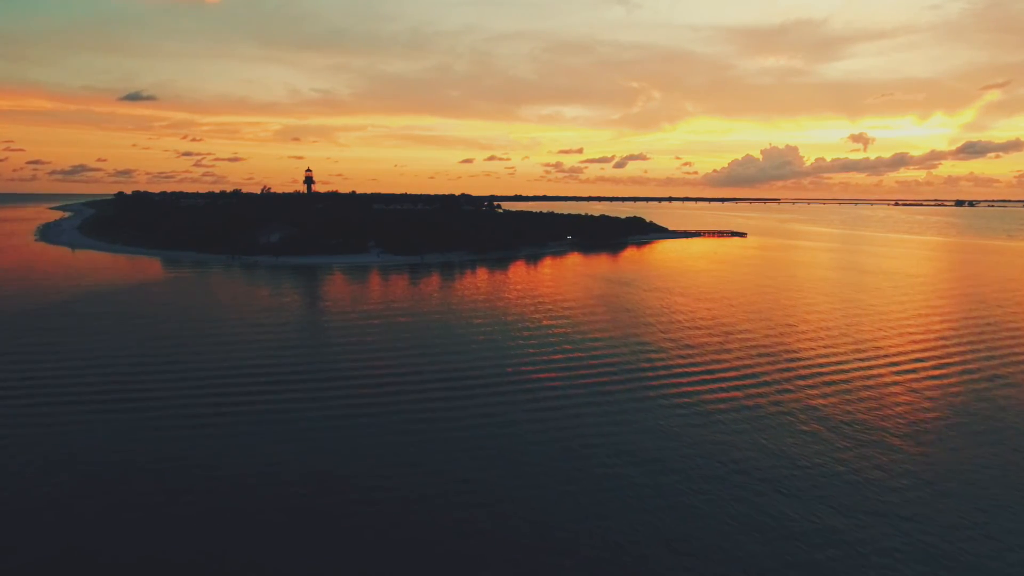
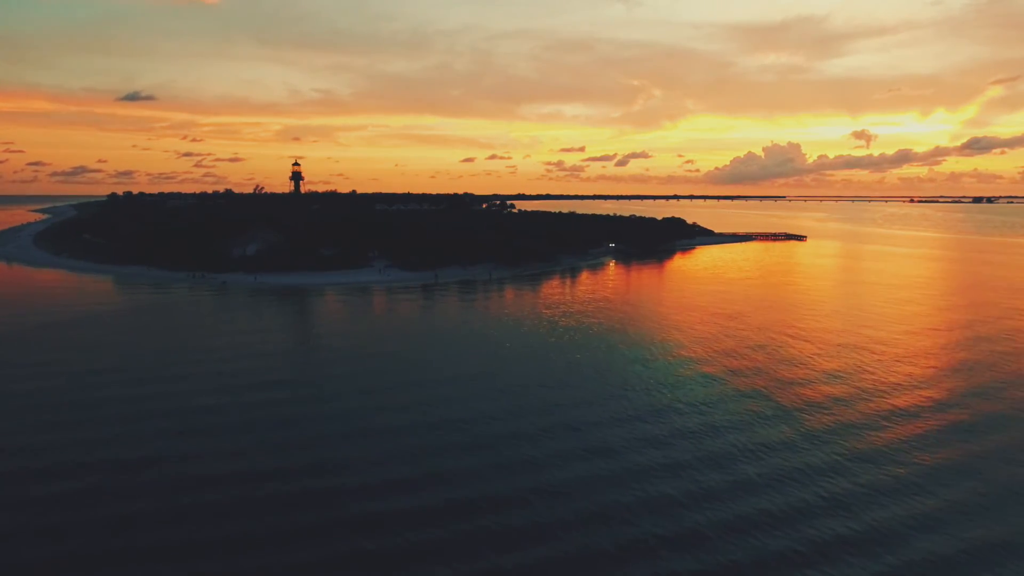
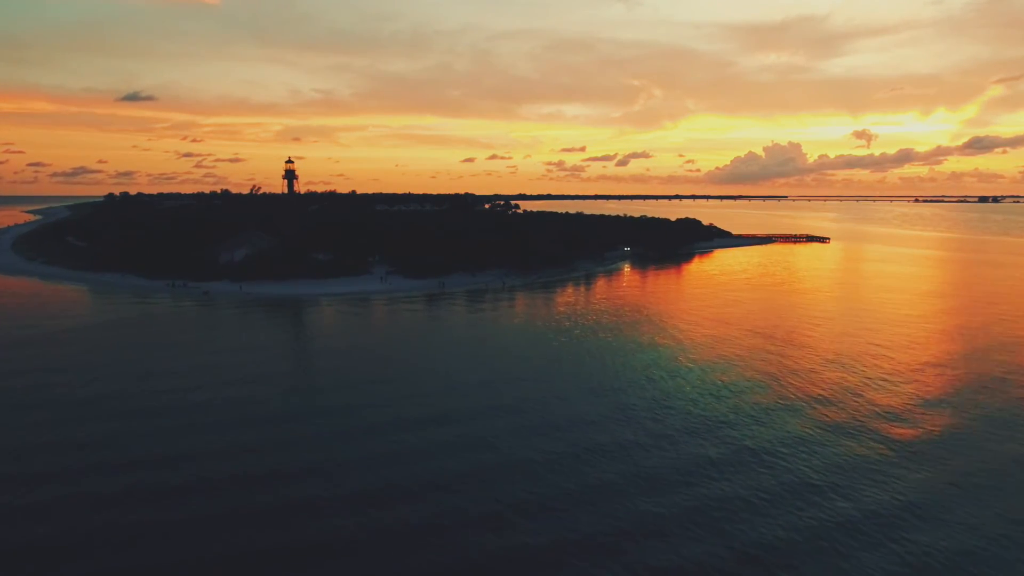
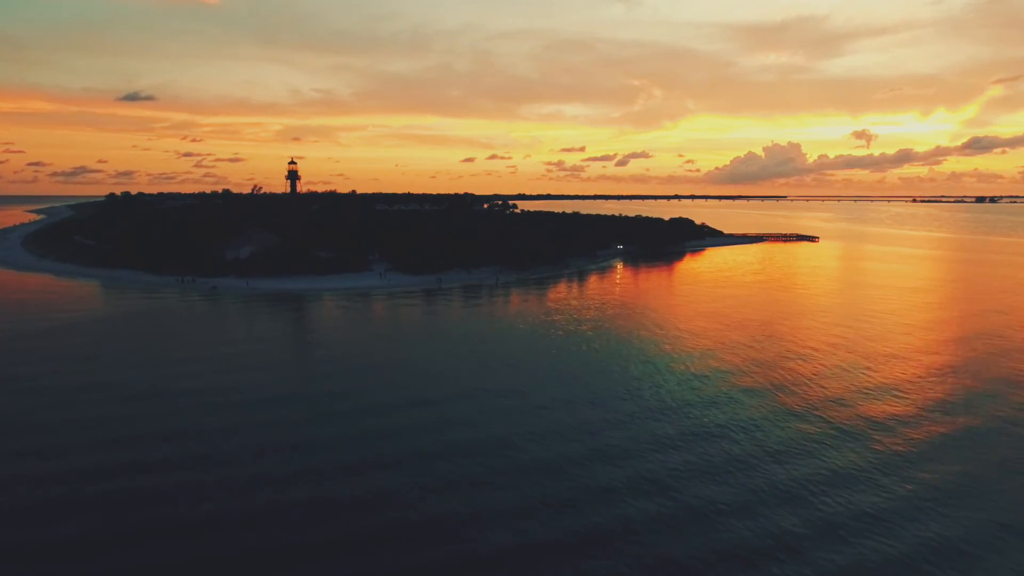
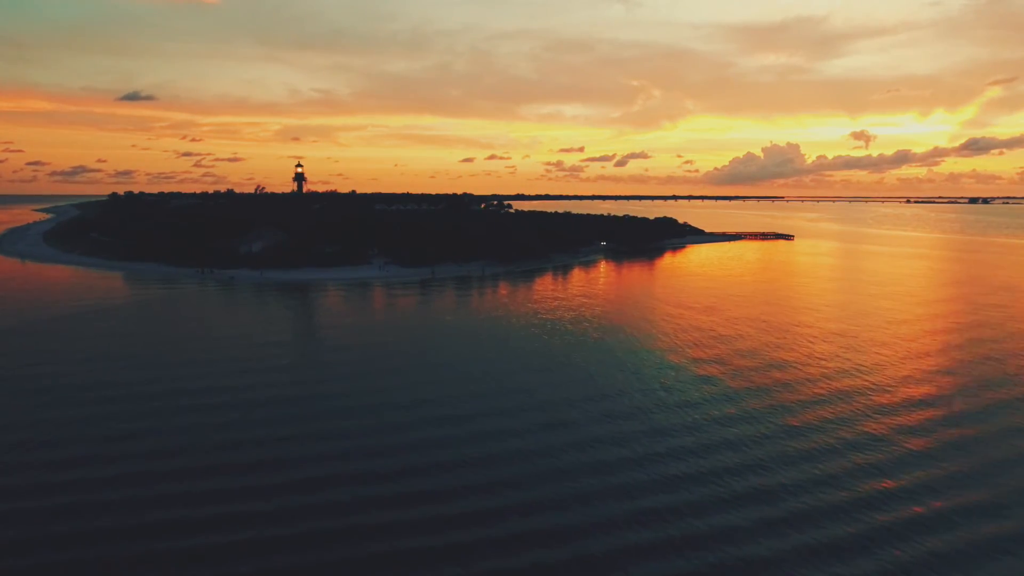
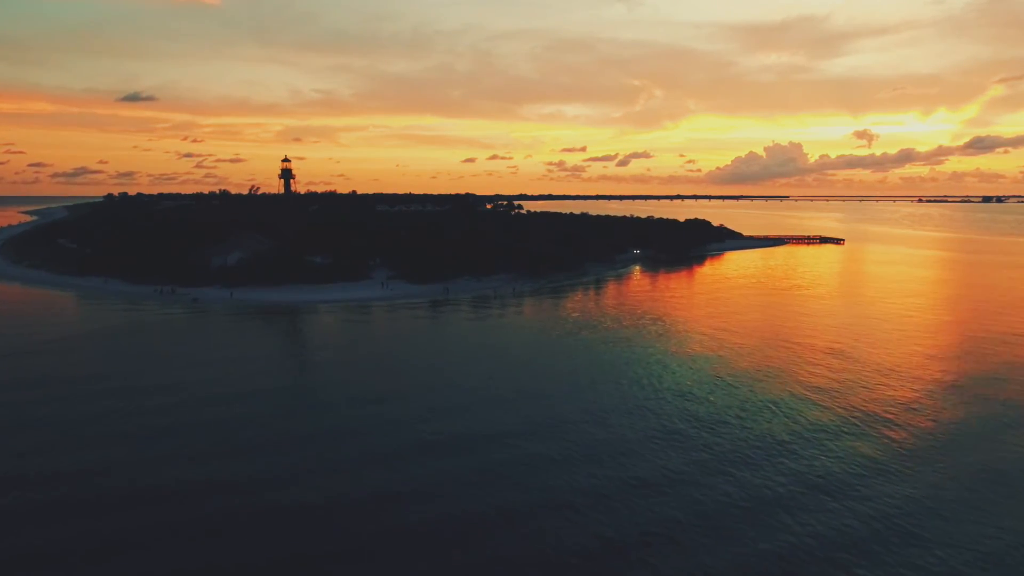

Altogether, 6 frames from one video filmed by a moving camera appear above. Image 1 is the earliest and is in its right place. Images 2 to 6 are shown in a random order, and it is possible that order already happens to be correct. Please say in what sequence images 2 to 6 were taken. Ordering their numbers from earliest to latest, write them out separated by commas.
5, 2, 4, 3, 6
